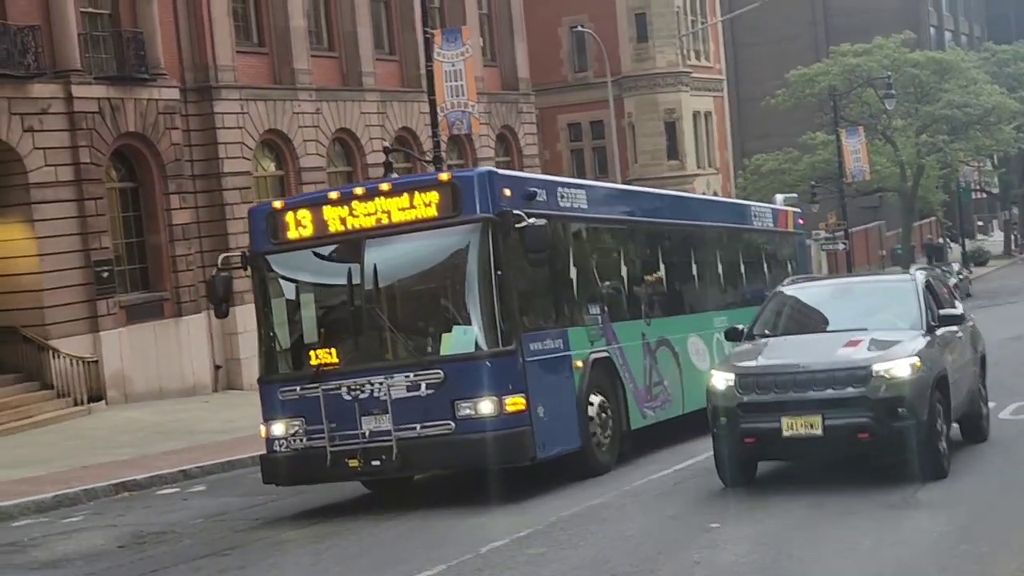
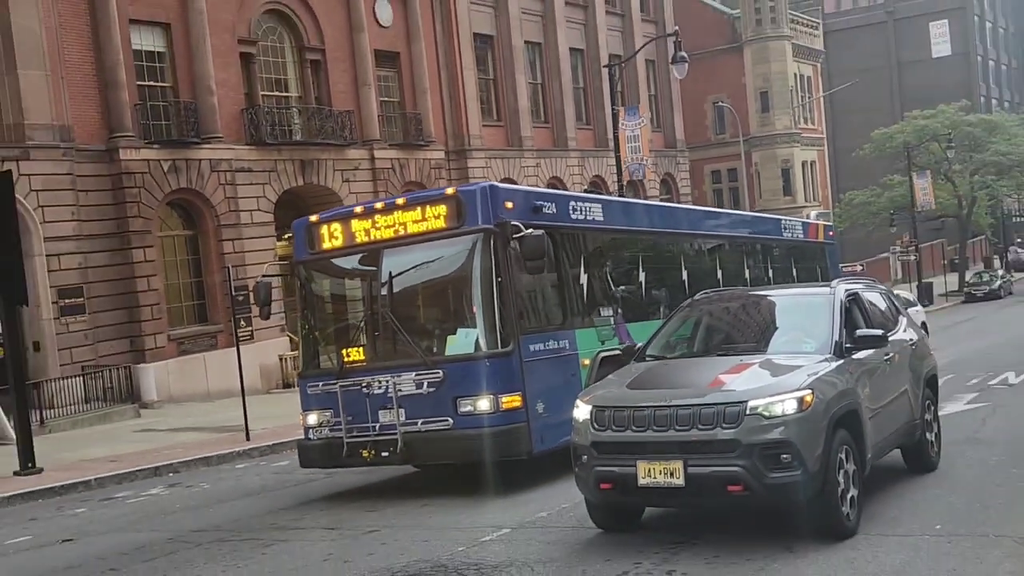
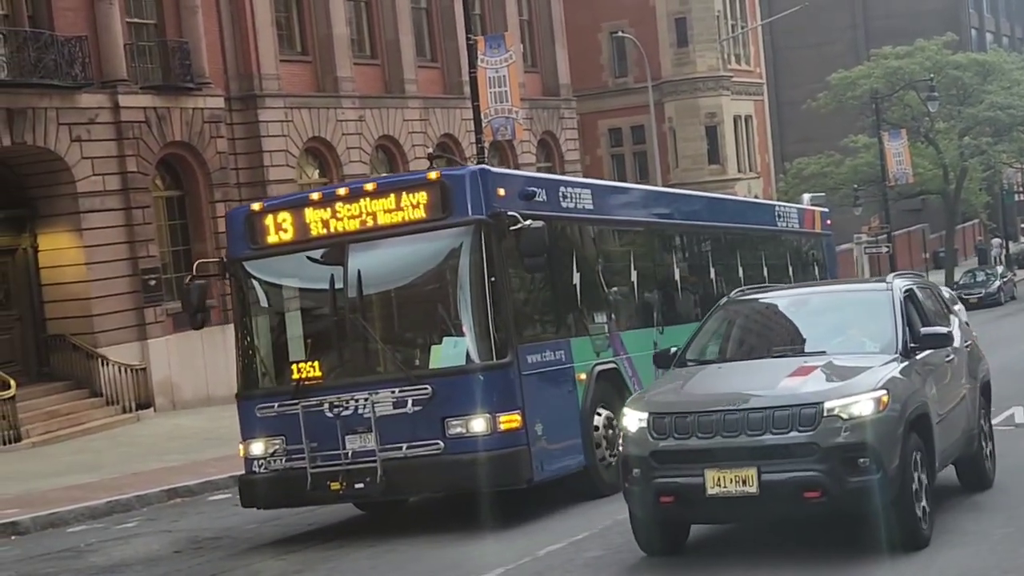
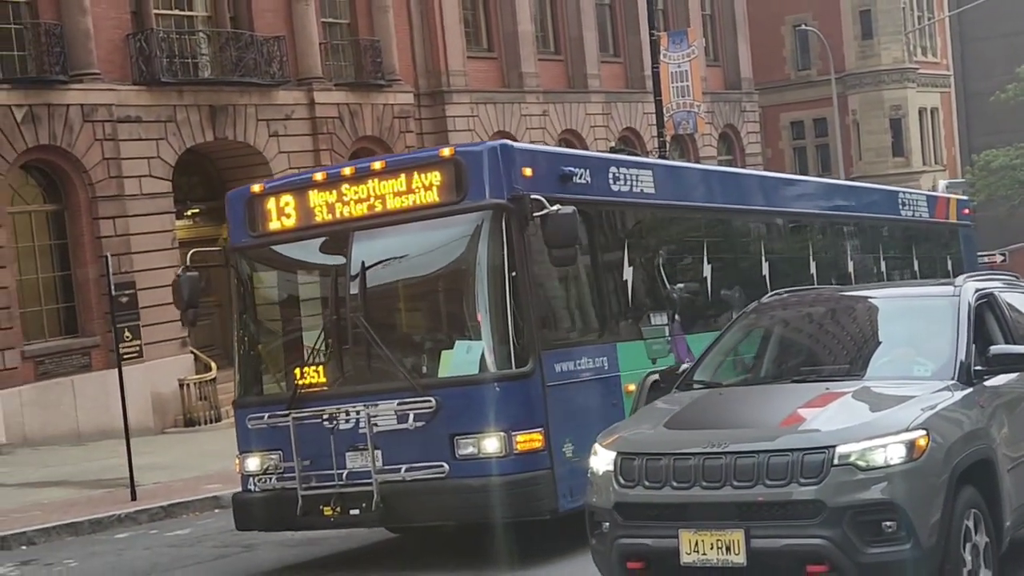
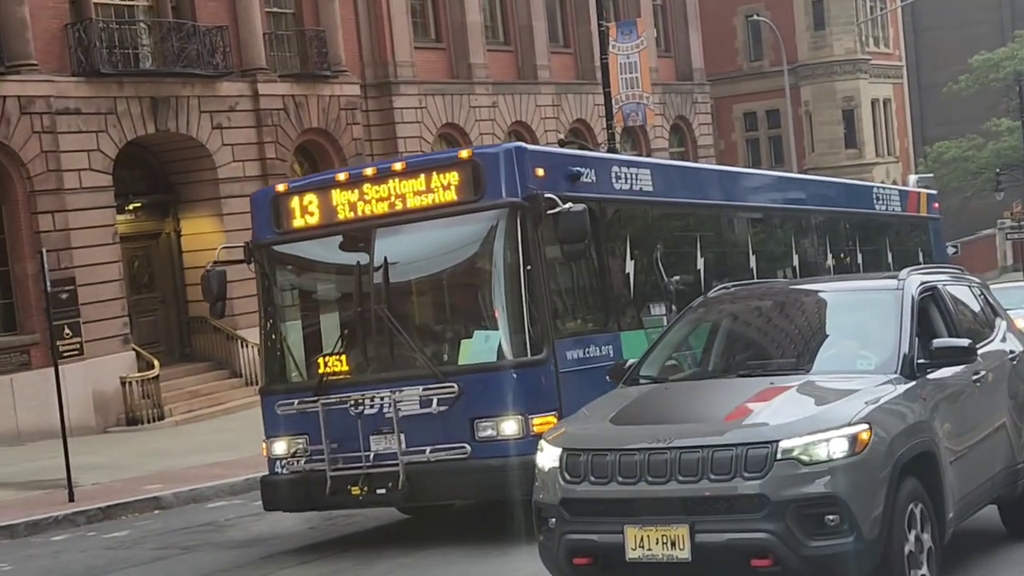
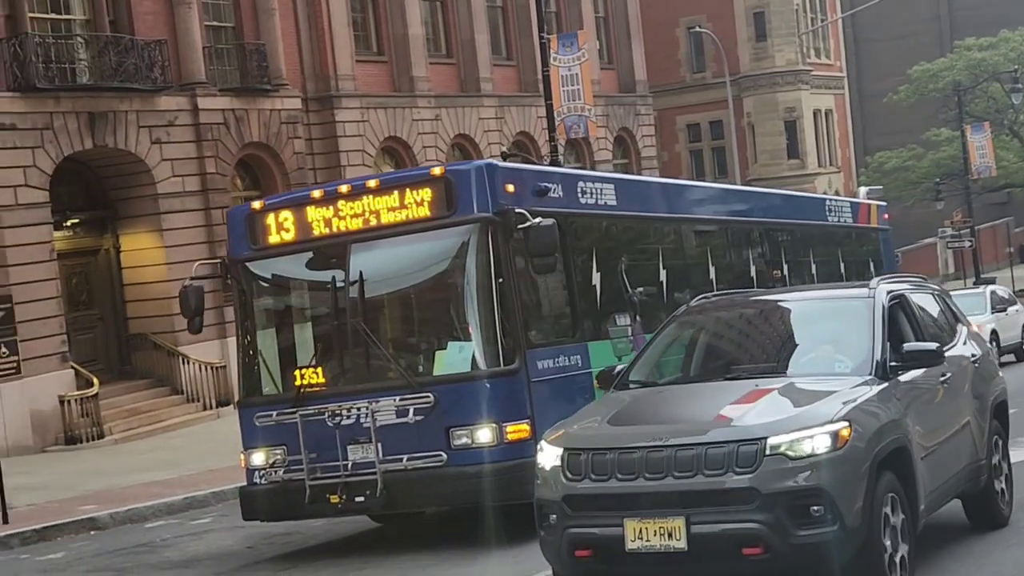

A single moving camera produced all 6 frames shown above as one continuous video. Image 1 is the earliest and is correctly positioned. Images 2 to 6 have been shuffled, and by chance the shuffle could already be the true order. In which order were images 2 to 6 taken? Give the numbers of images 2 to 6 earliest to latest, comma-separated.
3, 6, 5, 4, 2
